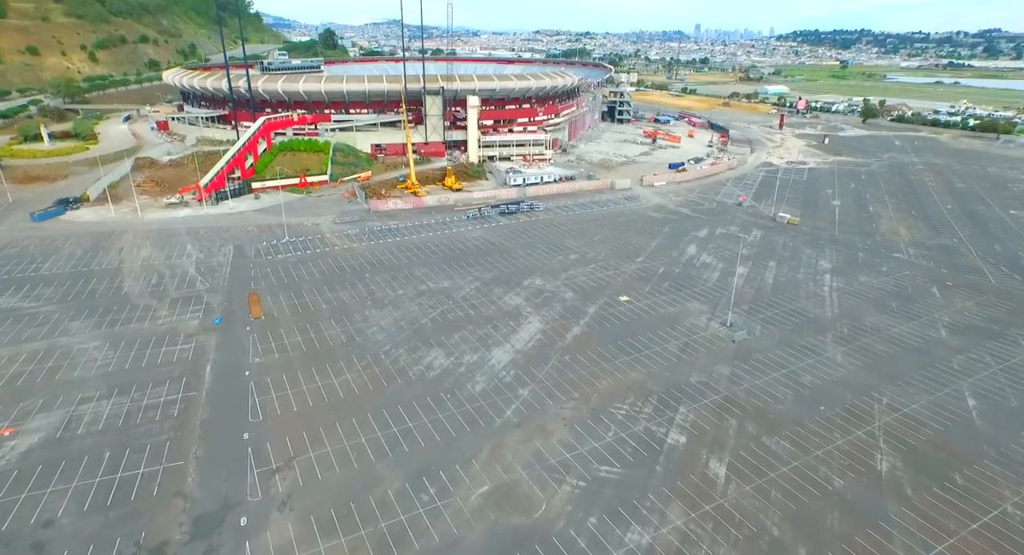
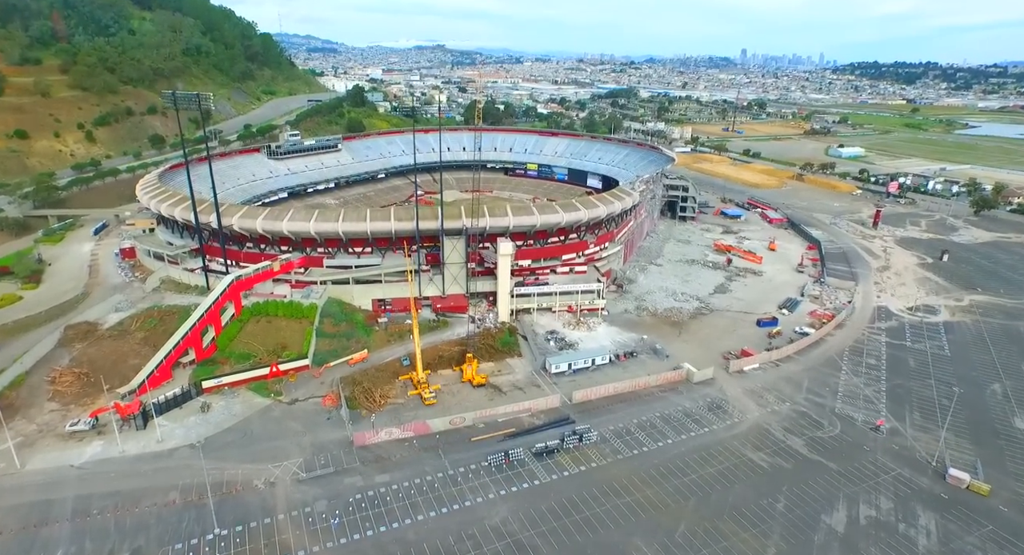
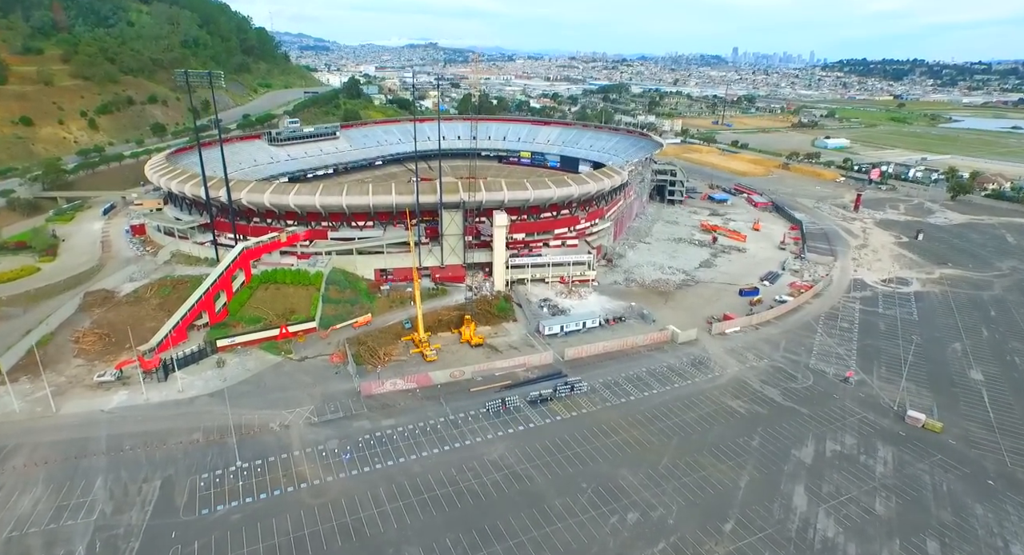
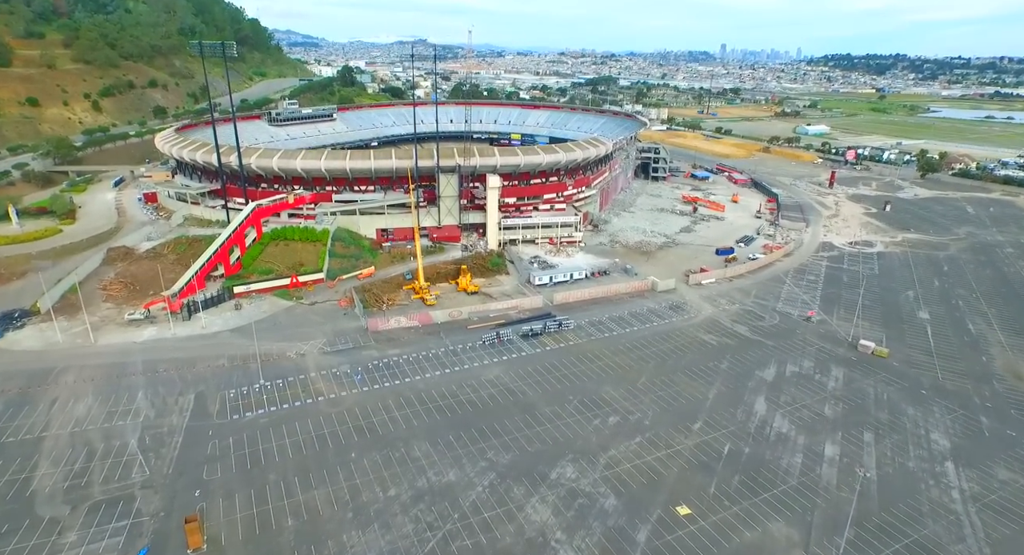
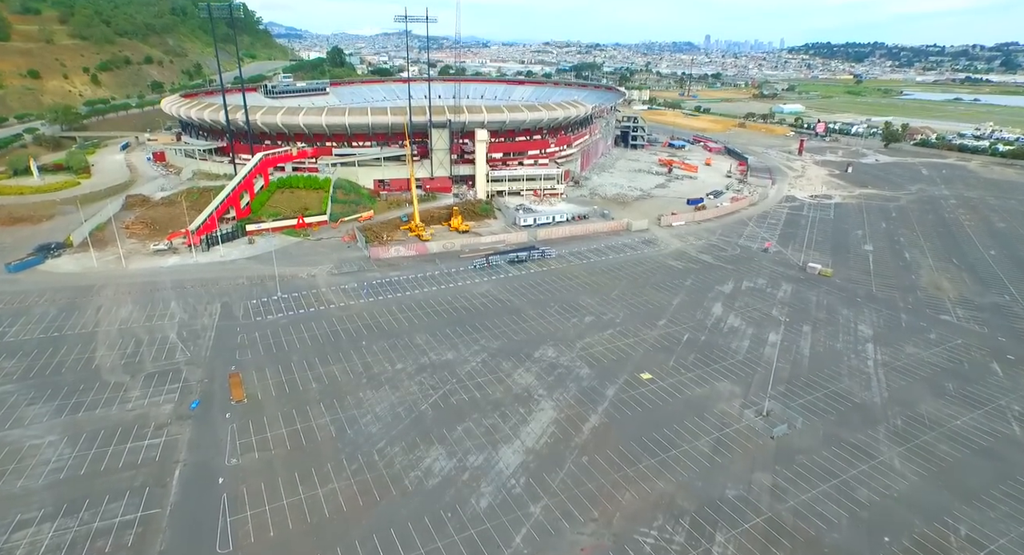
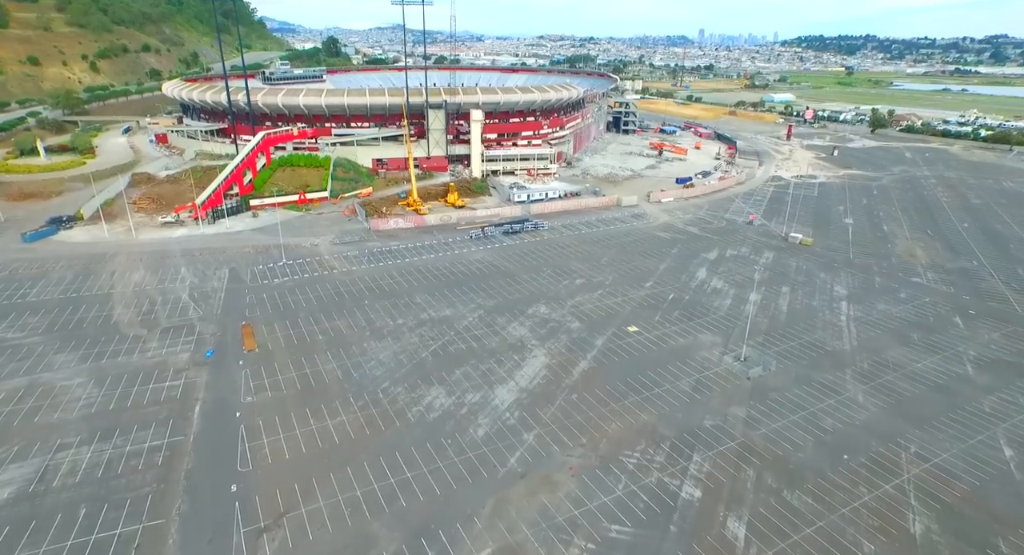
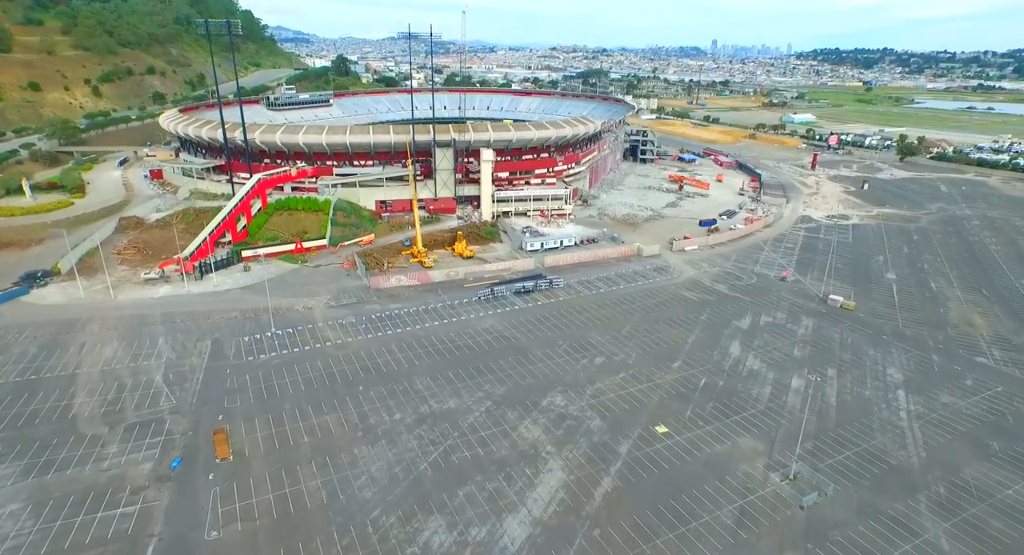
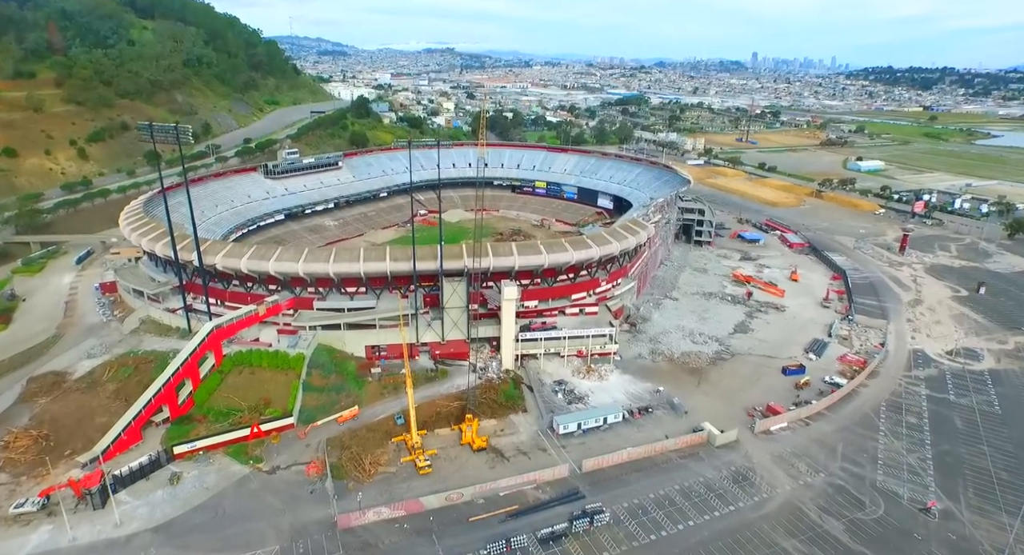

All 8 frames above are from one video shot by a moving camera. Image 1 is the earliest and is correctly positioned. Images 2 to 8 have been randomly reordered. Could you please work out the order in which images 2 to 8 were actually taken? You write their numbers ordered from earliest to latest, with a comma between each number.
6, 5, 7, 4, 3, 2, 8
